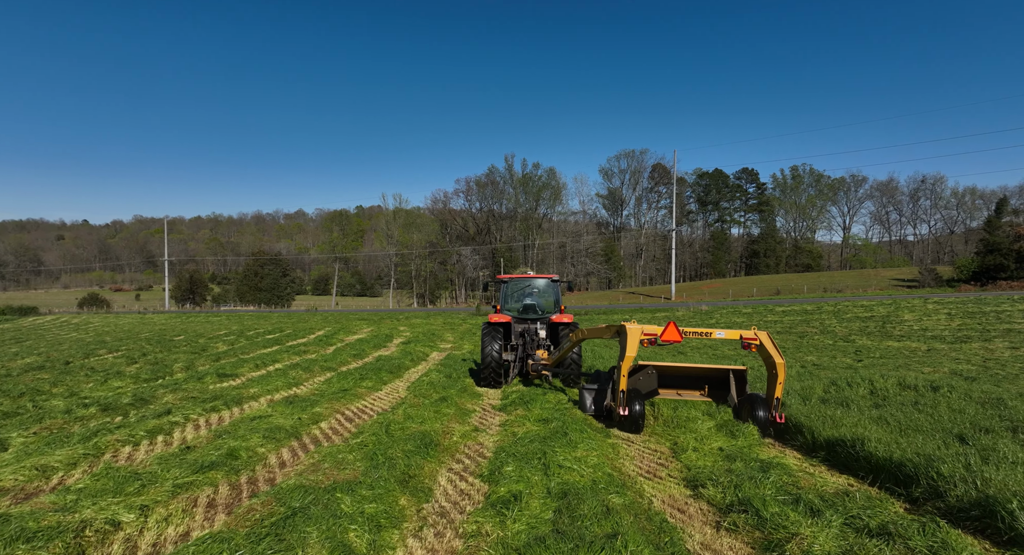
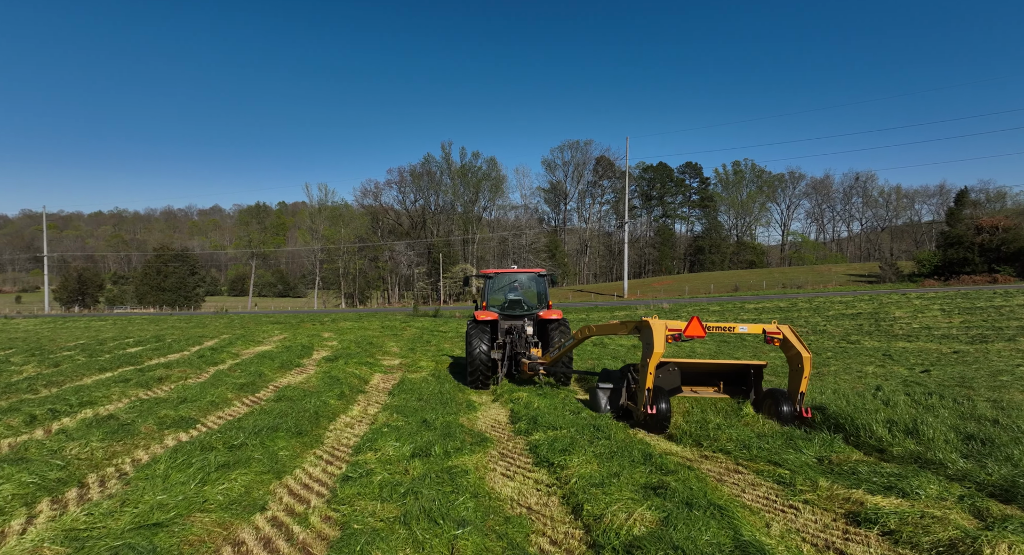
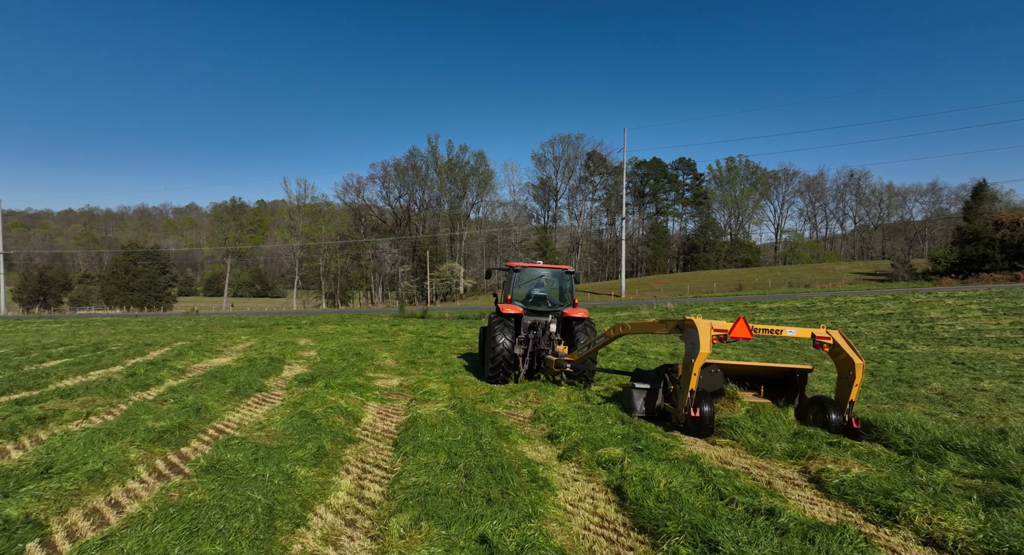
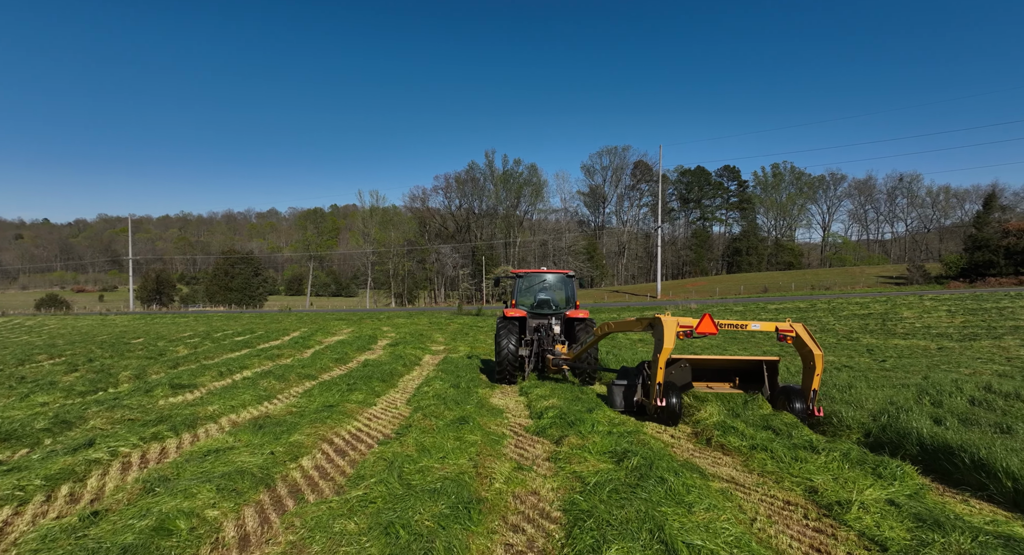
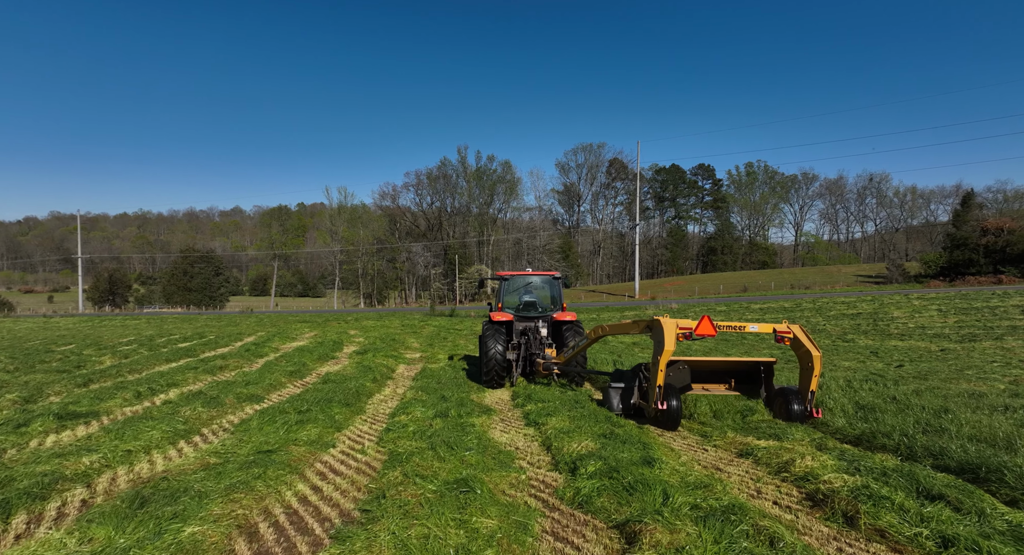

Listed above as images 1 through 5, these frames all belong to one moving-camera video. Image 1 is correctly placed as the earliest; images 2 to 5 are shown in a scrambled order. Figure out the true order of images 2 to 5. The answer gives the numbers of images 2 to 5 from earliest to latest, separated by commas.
4, 5, 2, 3
